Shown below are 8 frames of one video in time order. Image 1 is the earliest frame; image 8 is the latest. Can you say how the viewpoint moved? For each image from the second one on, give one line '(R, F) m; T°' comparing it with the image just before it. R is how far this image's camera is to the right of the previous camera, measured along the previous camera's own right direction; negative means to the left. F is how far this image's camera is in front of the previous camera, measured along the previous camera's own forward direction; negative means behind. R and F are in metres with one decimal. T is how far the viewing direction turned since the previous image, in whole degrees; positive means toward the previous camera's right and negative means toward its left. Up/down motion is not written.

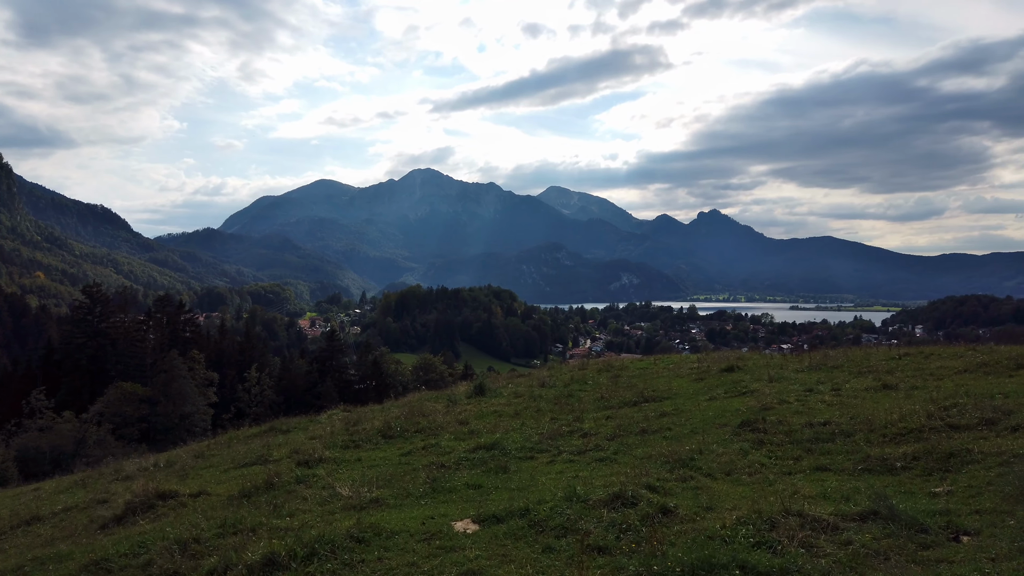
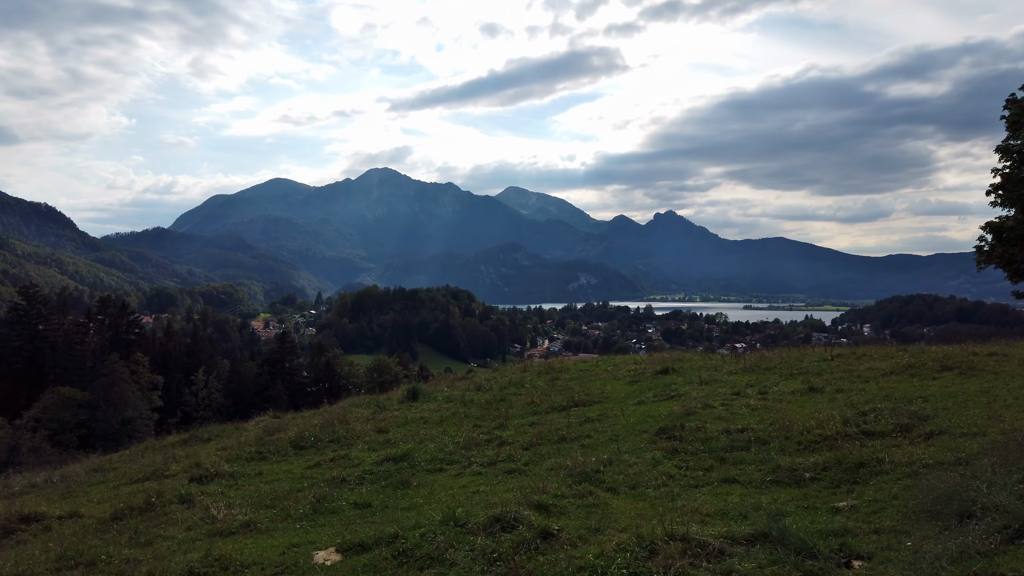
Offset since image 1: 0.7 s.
(+0.7, +0.6) m; +3°
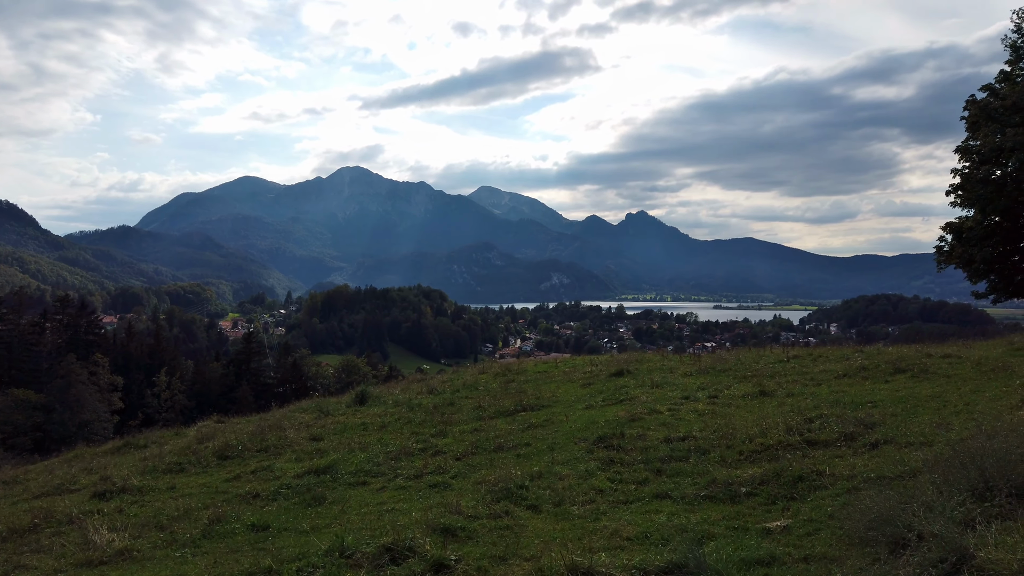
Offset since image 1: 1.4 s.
(+0.6, +0.7) m; +2°
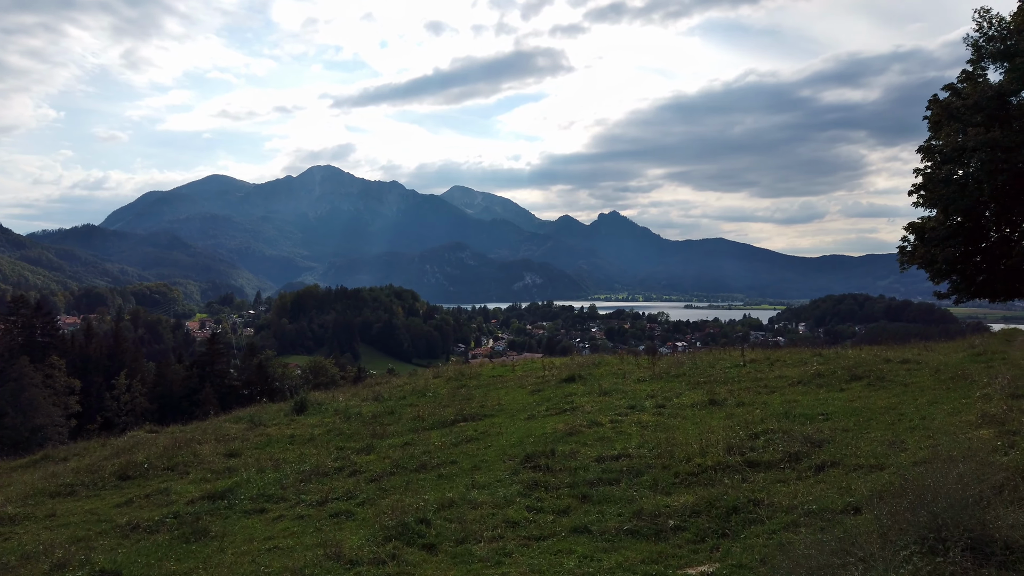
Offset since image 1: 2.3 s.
(+0.7, +1.0) m; +2°
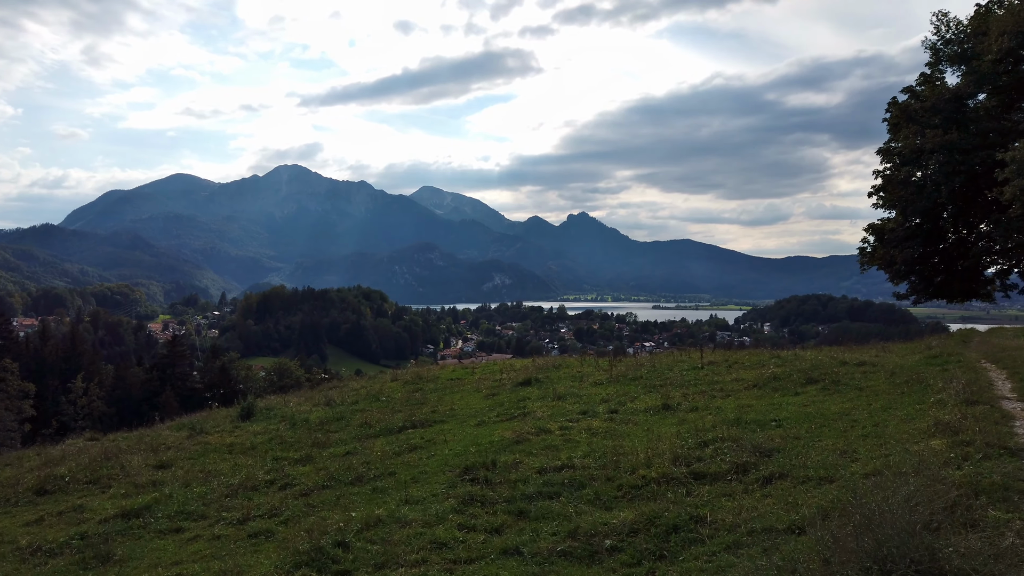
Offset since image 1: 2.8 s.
(+0.4, +0.5) m; +2°
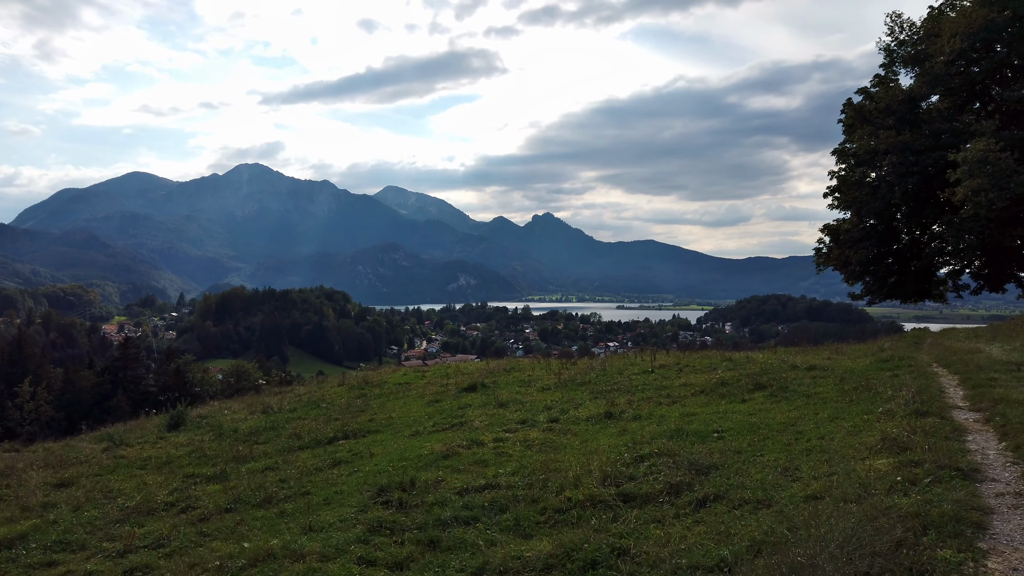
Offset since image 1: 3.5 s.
(+0.5, +0.7) m; +3°
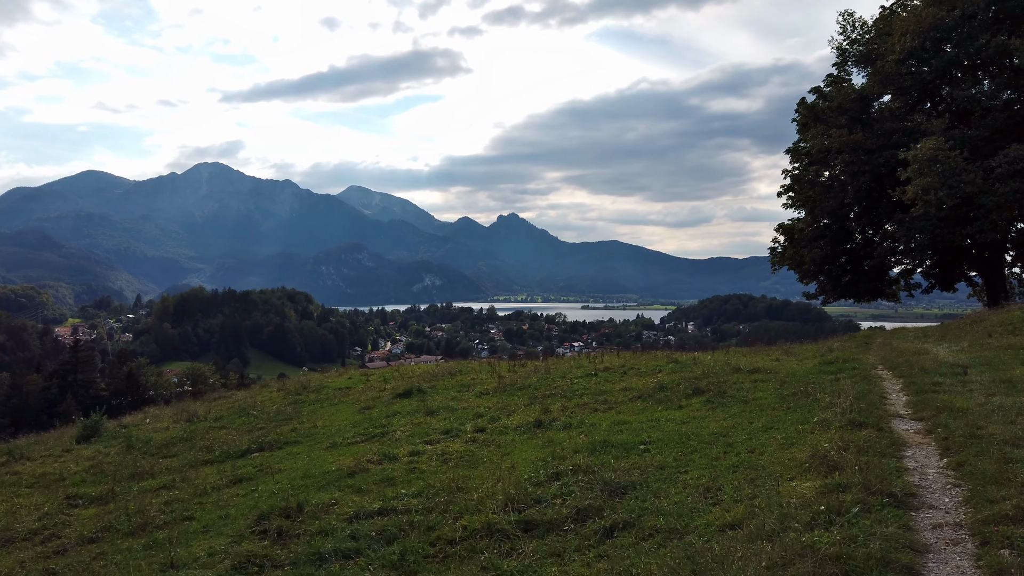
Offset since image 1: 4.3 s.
(+0.6, +0.8) m; +3°
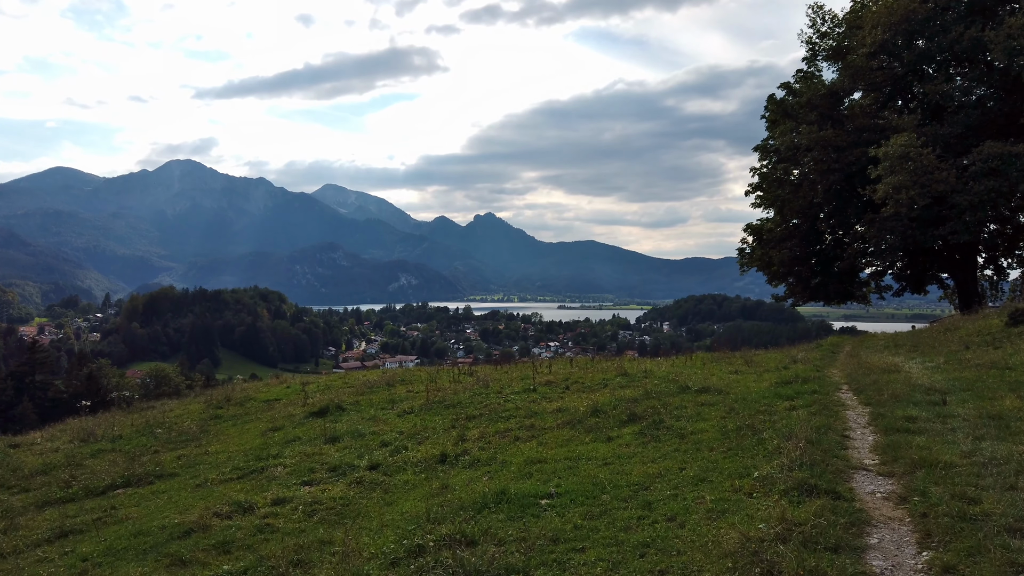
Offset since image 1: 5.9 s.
(+0.9, +1.7) m; +2°
